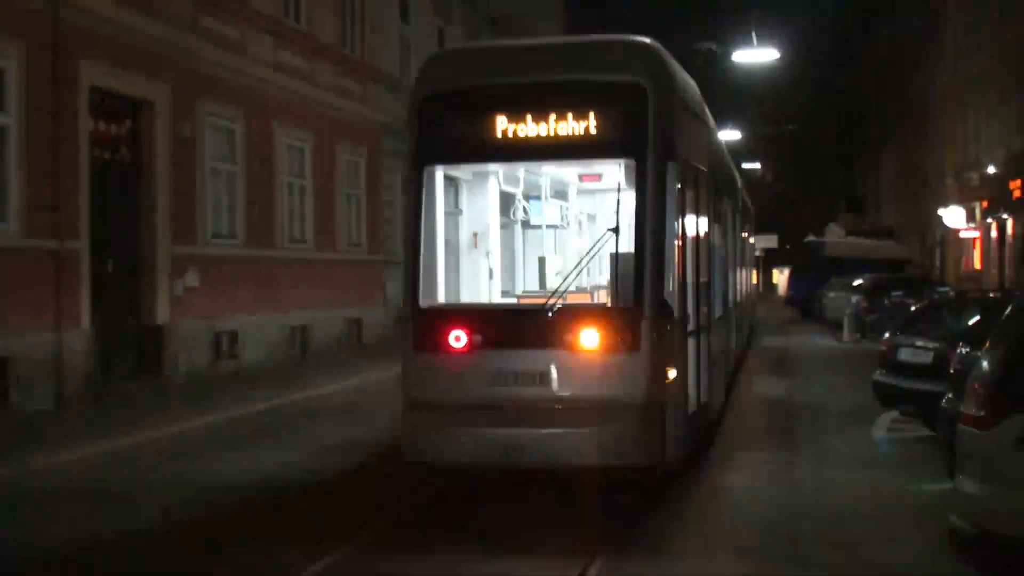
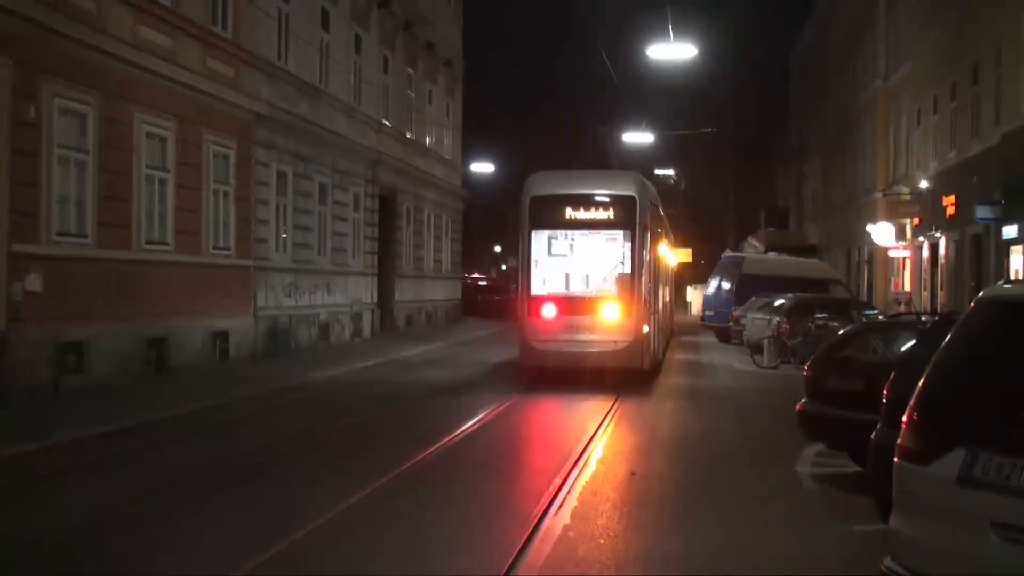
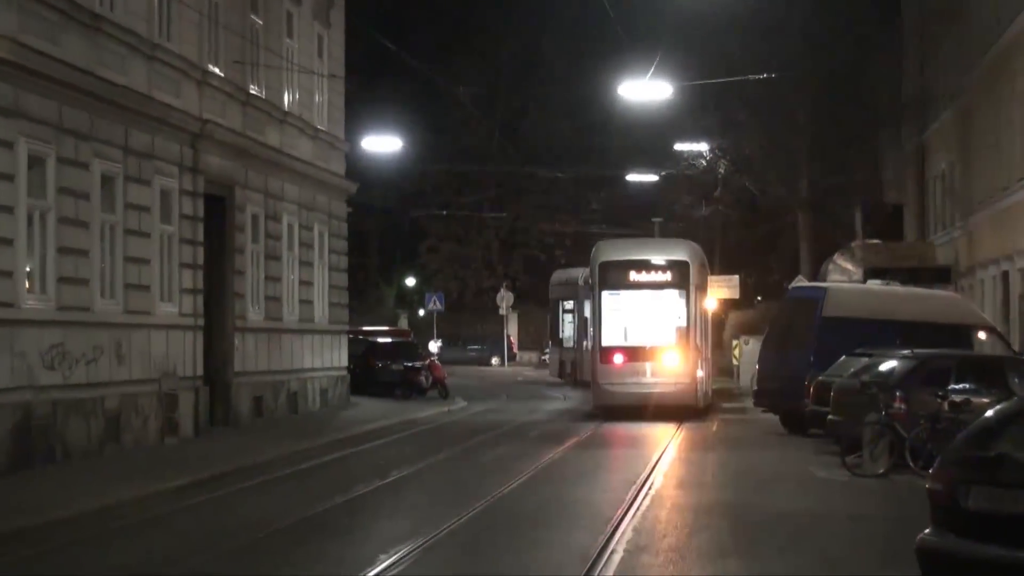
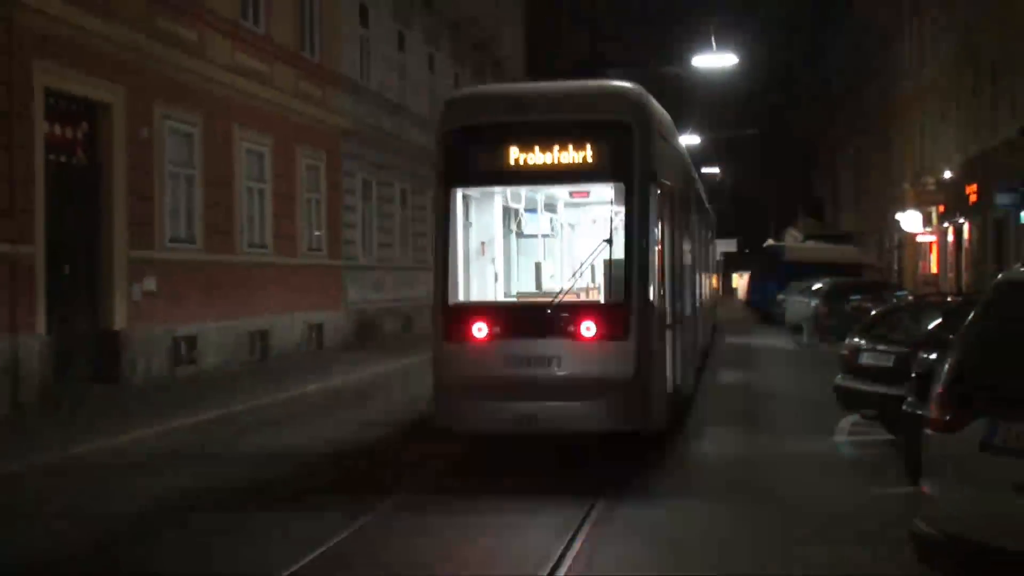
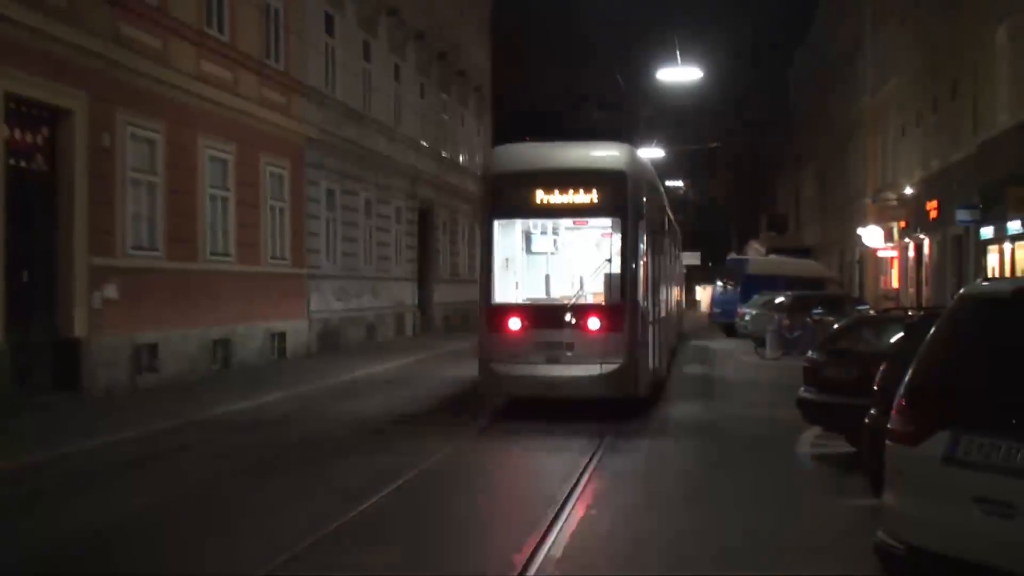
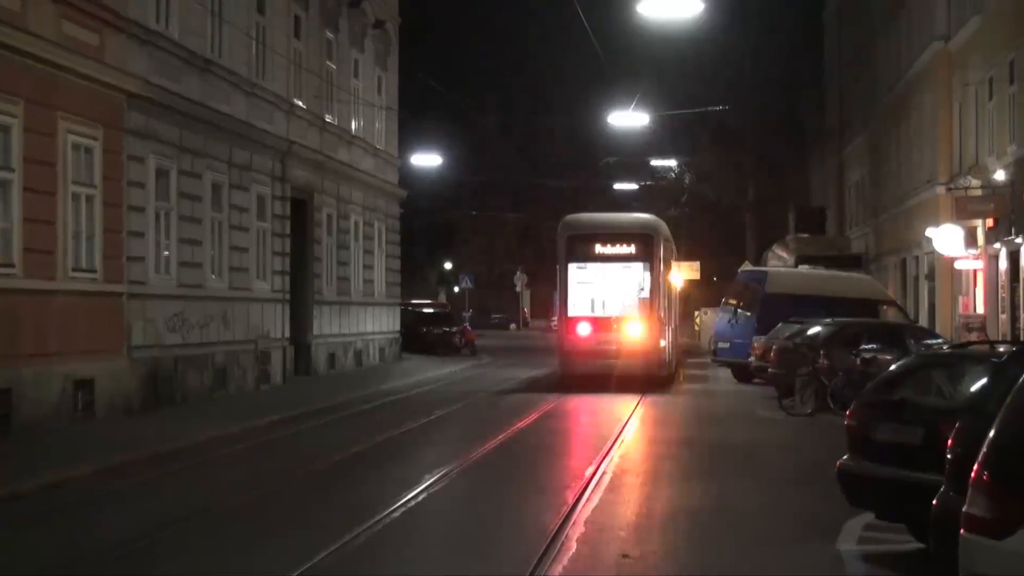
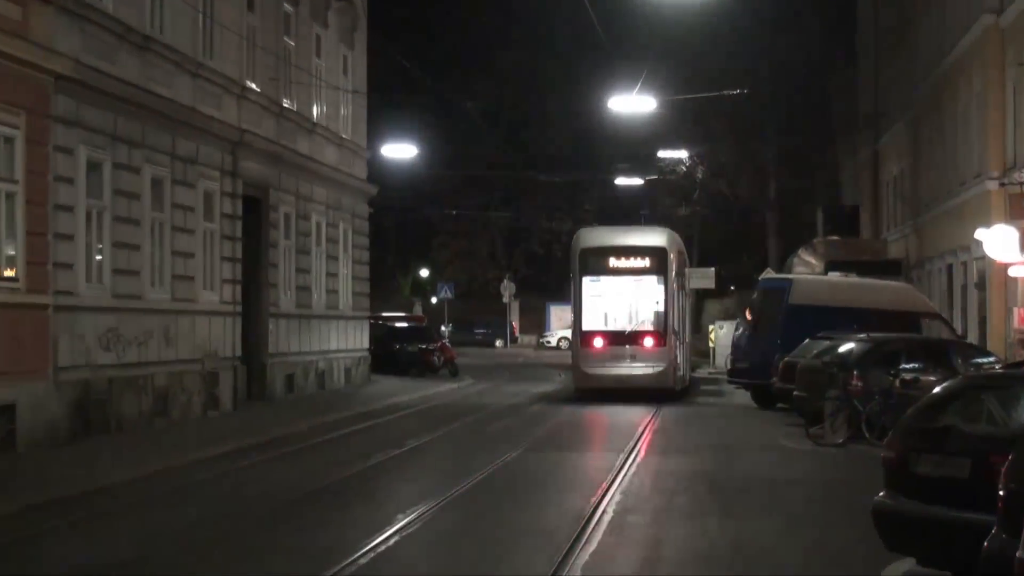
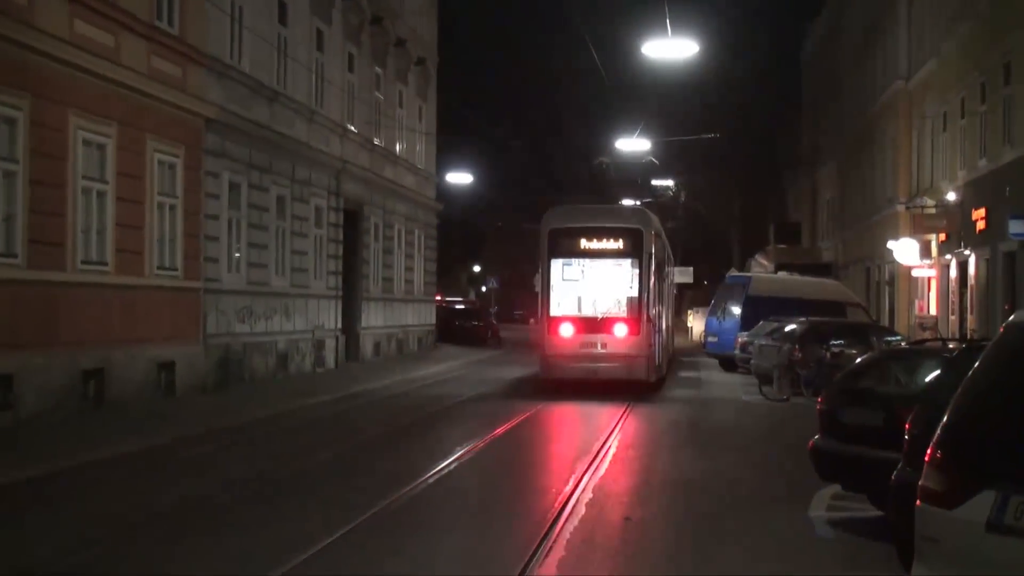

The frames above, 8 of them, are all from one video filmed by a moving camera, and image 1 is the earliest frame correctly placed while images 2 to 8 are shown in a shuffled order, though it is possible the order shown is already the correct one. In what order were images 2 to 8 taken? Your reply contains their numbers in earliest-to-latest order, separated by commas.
4, 5, 2, 8, 6, 7, 3
